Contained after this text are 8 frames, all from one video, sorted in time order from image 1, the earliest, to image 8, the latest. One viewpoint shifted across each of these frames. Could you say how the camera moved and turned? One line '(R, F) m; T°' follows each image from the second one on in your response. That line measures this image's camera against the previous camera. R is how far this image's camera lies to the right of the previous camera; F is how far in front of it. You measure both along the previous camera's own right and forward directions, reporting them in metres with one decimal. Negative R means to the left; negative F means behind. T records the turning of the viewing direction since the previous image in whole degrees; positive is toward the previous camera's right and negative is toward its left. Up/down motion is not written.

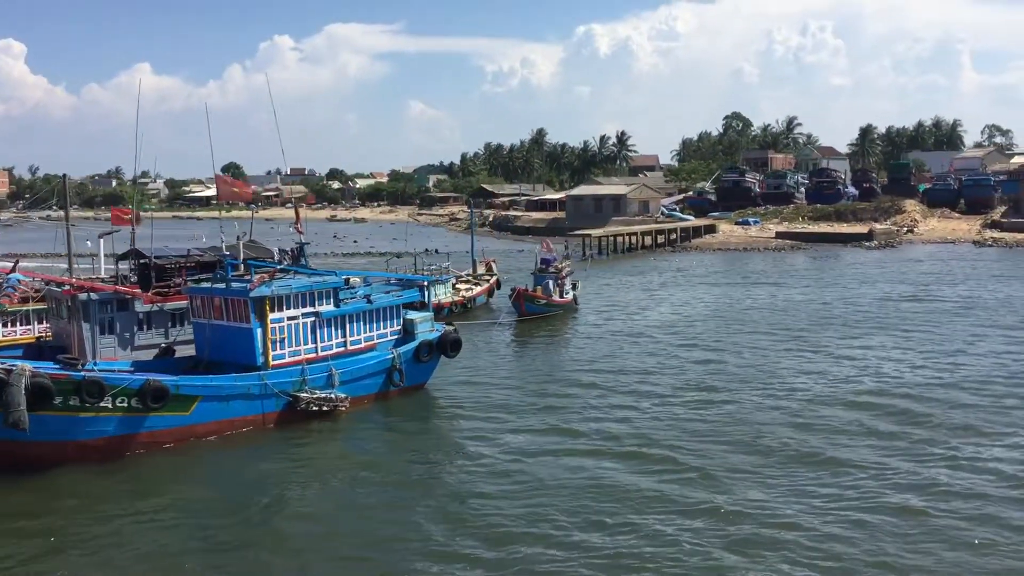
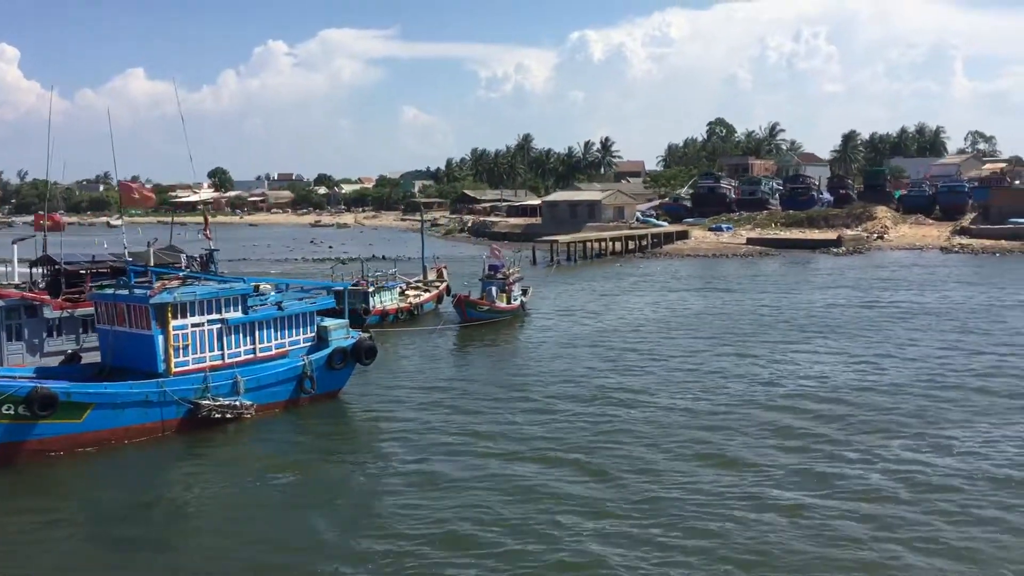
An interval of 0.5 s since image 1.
(+0.8, -0.3) m; +1°
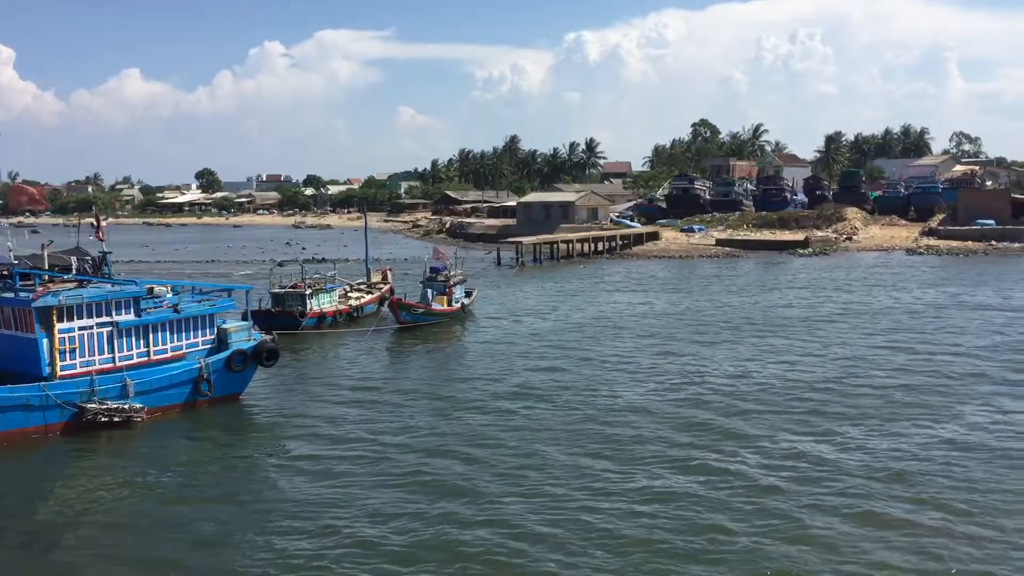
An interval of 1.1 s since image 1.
(+0.9, -0.3) m; +1°
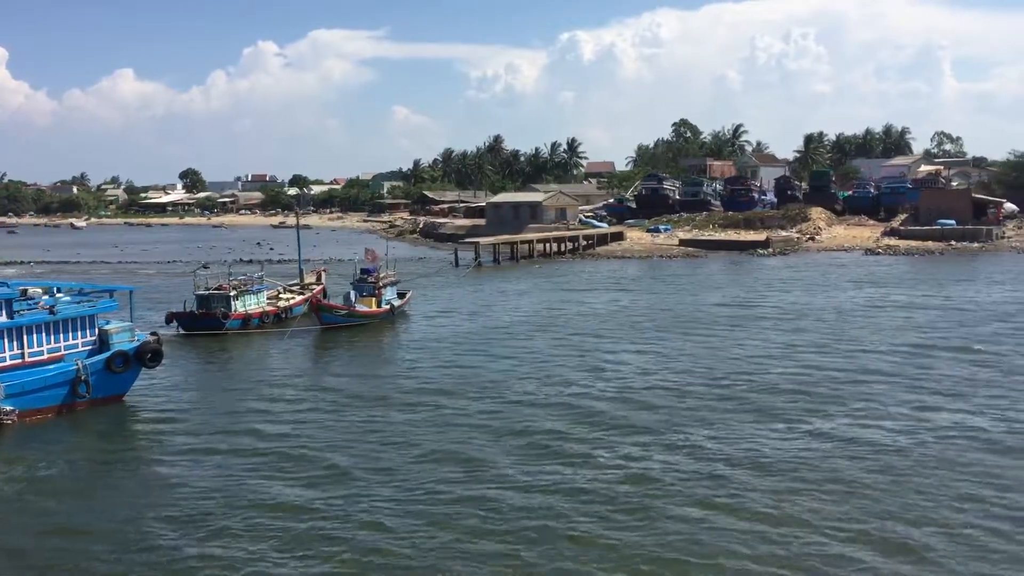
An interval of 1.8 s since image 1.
(+1.1, -0.3) m; +1°
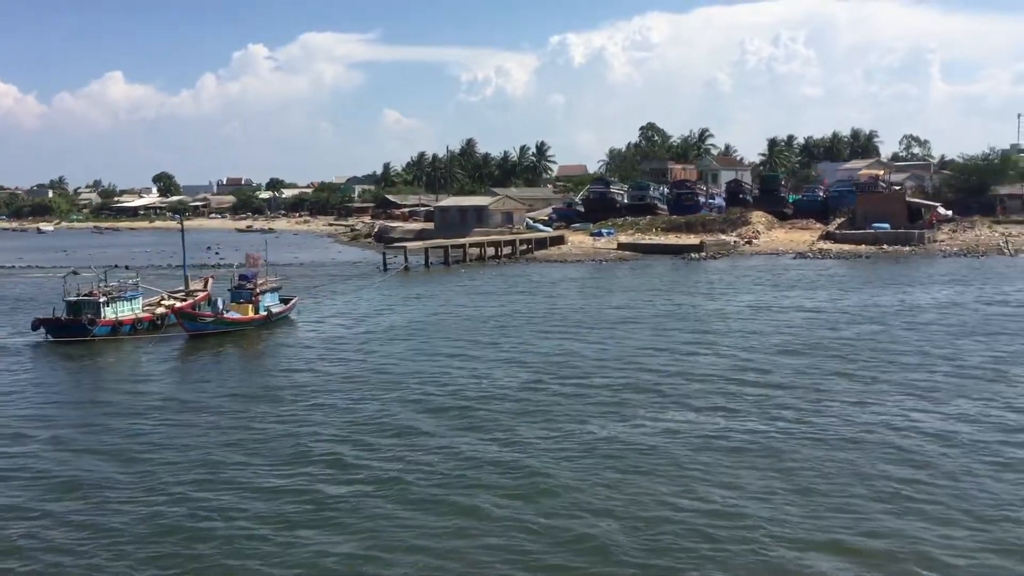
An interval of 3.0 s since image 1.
(+2.0, -0.6) m; +2°
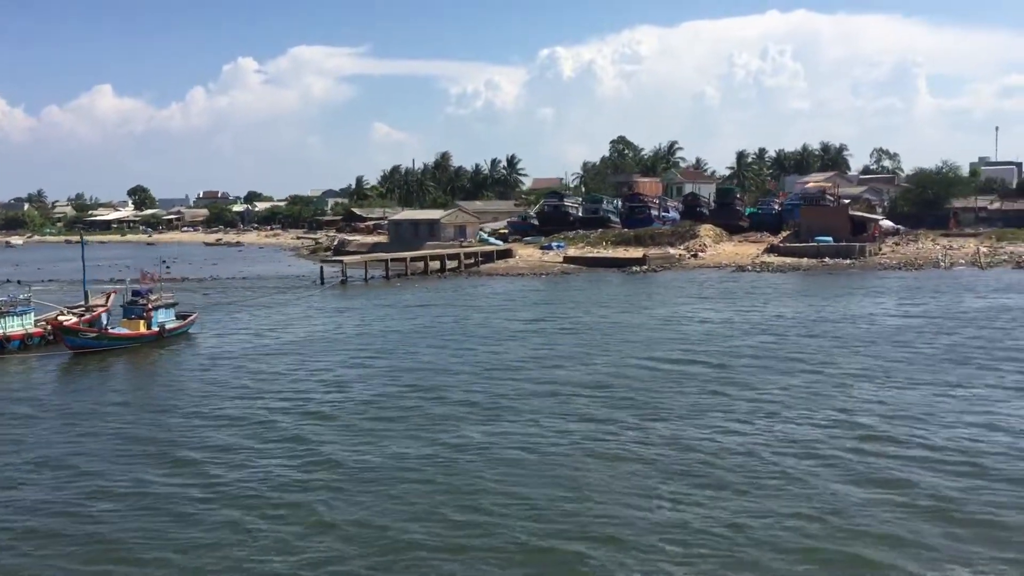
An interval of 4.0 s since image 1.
(+1.7, -0.5) m; +2°
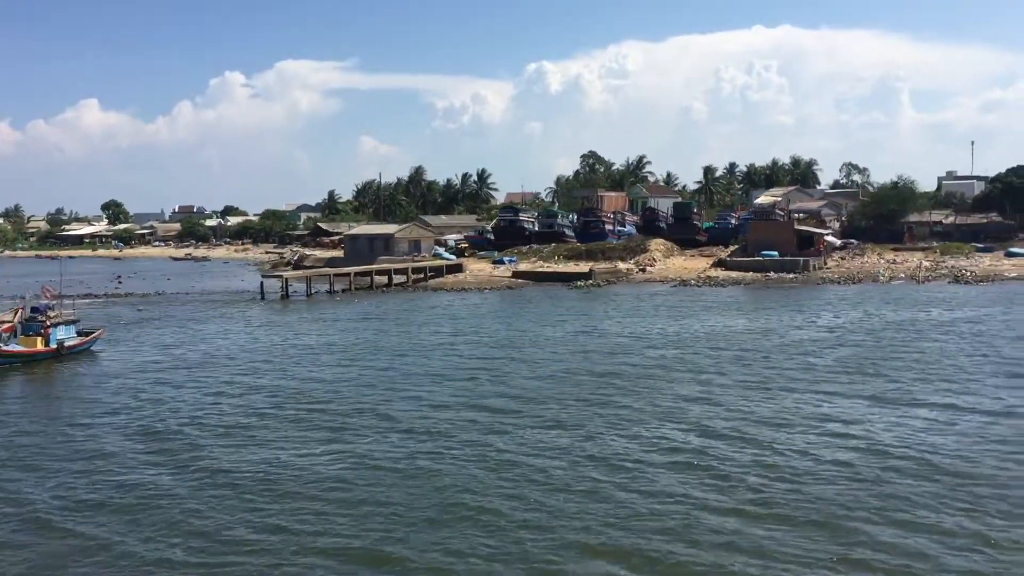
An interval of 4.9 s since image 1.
(+1.6, -0.6) m; +2°
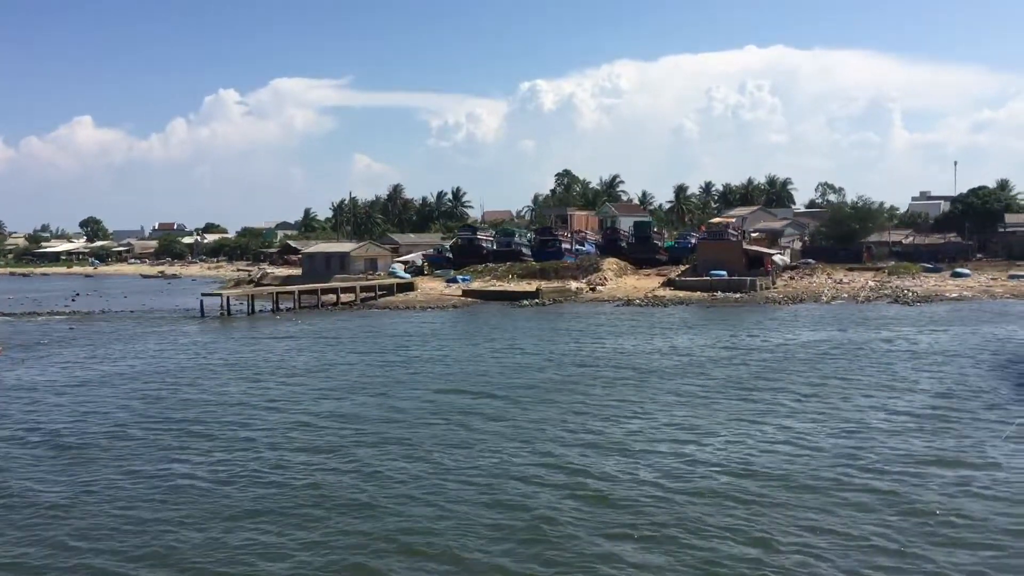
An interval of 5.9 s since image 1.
(+1.7, -0.6) m; +2°
